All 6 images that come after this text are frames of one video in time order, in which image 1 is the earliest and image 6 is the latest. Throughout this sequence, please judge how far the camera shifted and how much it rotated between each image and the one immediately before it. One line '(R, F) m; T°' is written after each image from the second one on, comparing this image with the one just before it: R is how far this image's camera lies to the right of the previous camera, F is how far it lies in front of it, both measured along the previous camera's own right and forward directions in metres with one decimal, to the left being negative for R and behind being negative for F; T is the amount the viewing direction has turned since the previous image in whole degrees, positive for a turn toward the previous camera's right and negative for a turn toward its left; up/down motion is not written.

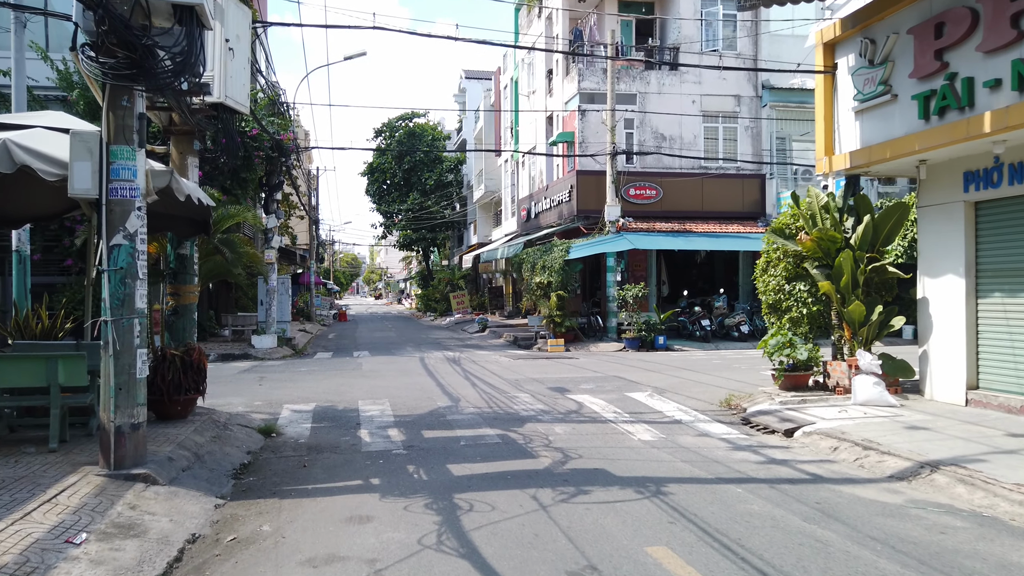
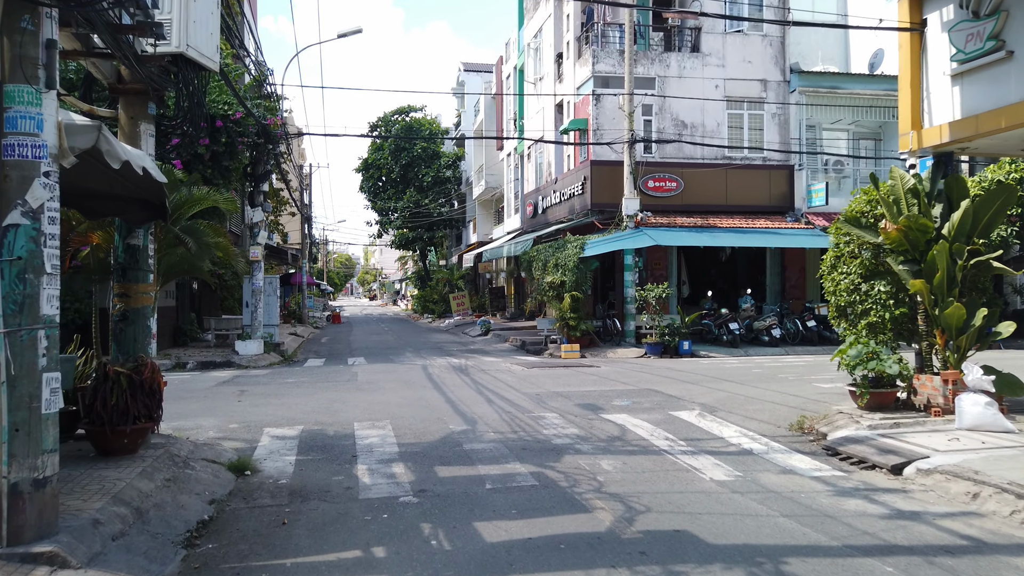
(-0.4, +1.9) m; 0°
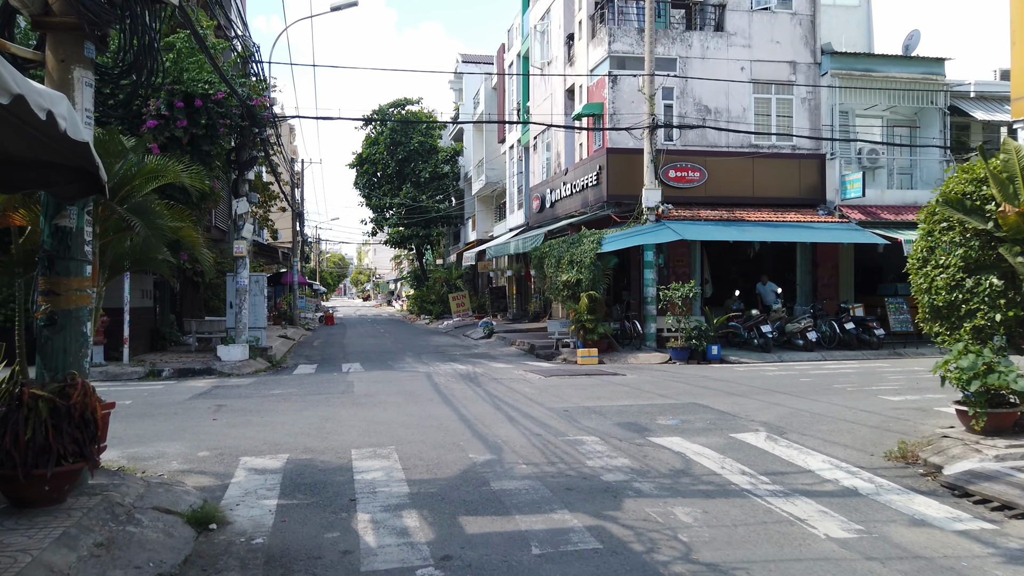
(-0.4, +1.7) m; 0°
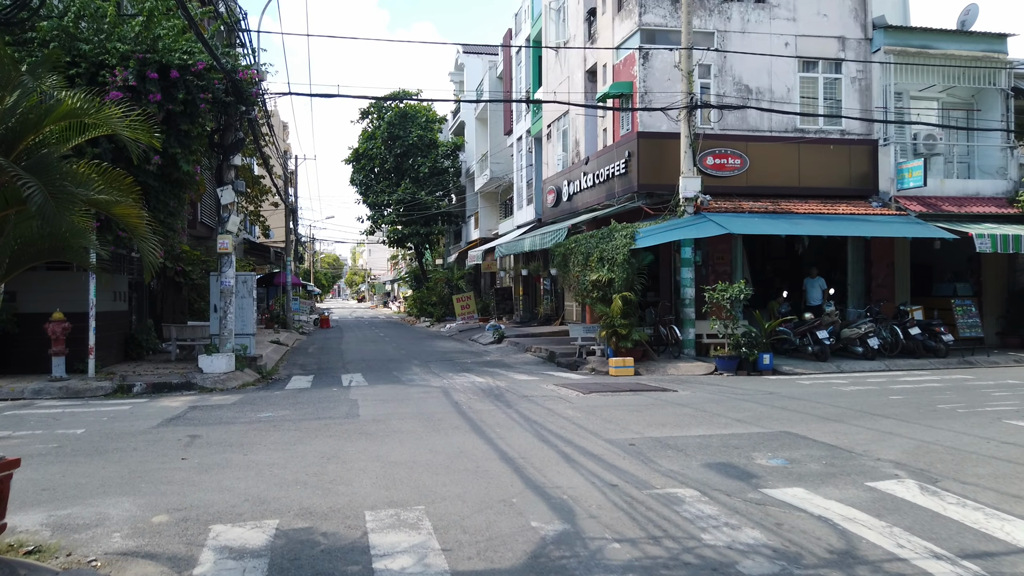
(-0.6, +2.1) m; 0°
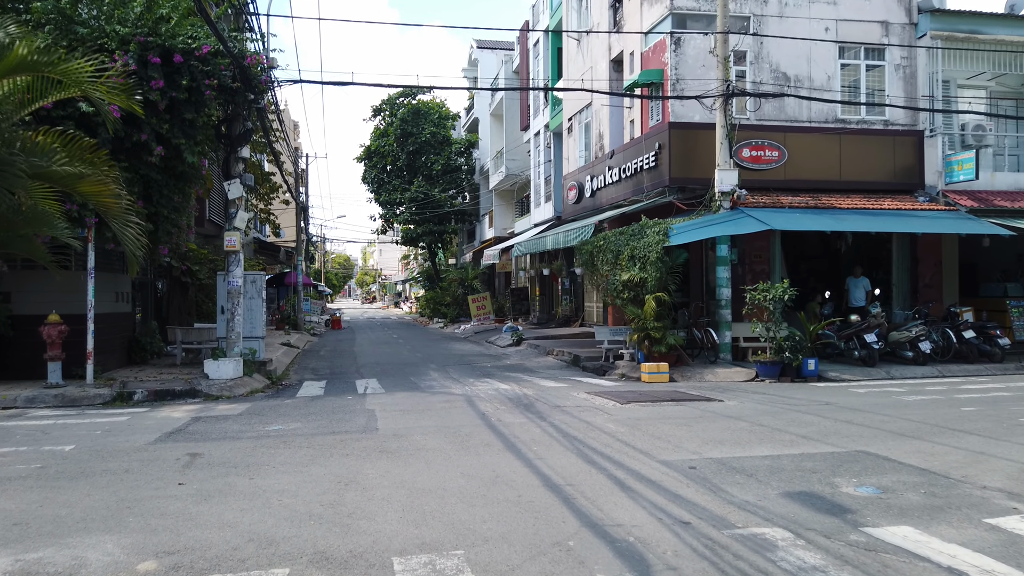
(-0.3, +1.0) m; -1°
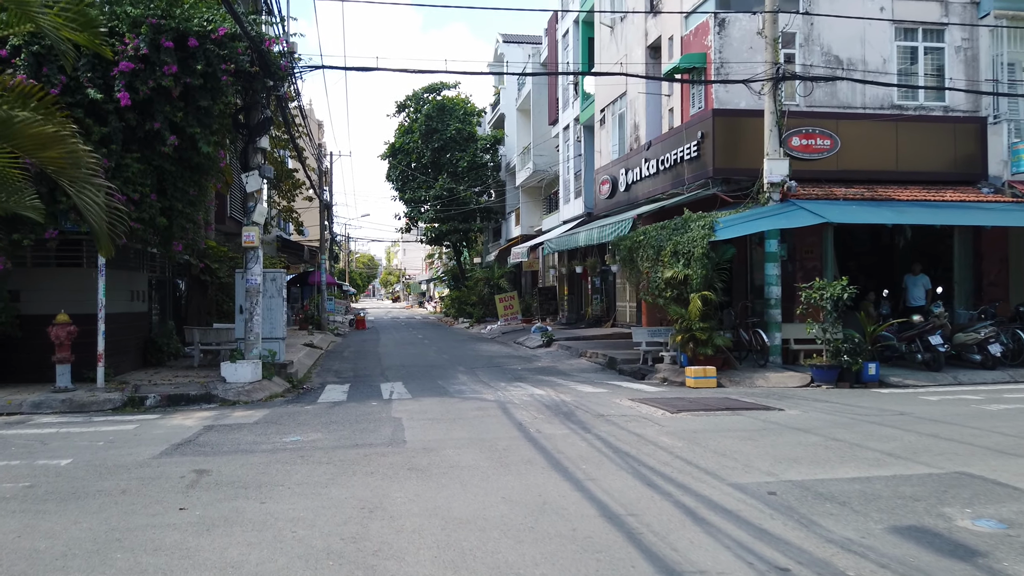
(-0.2, +0.9) m; -2°
